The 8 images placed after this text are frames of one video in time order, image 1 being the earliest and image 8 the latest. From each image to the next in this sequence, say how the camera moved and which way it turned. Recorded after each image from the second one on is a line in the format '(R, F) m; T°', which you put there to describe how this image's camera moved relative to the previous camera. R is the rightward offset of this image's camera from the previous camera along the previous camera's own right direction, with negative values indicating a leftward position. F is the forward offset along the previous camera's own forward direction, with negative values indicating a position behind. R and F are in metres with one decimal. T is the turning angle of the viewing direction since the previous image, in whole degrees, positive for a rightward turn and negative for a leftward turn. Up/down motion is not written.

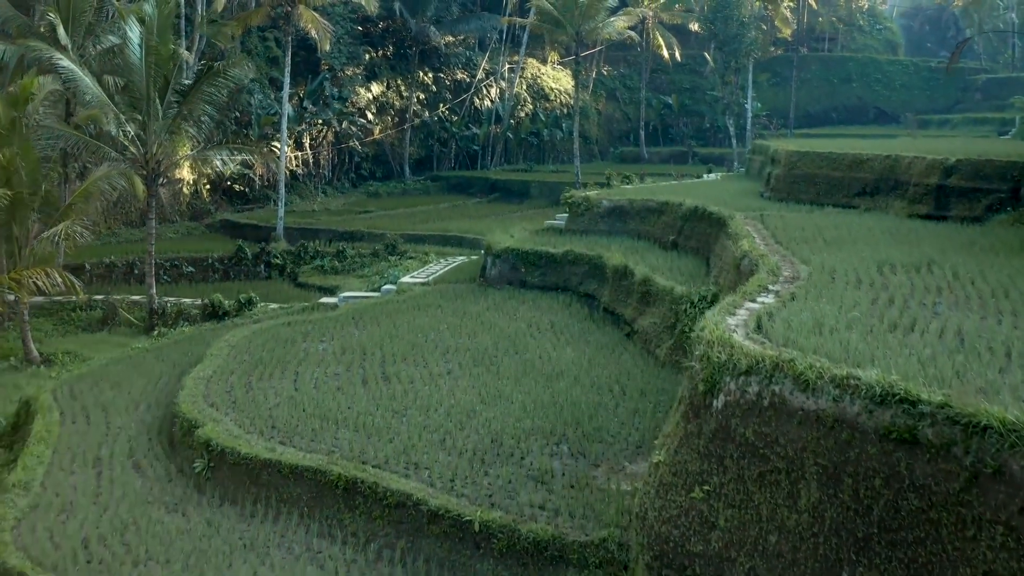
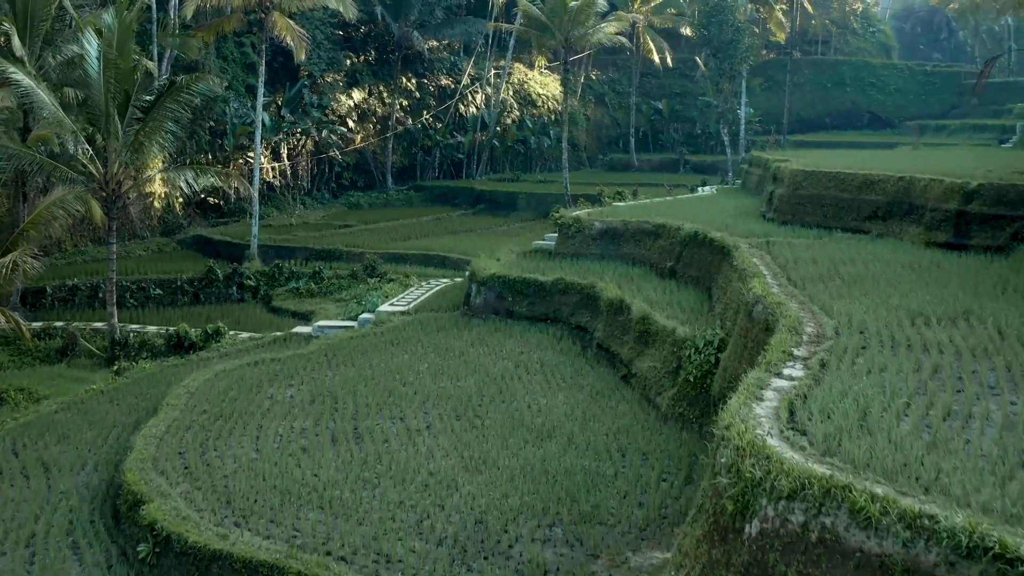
(0.0, +0.8) m; +1°
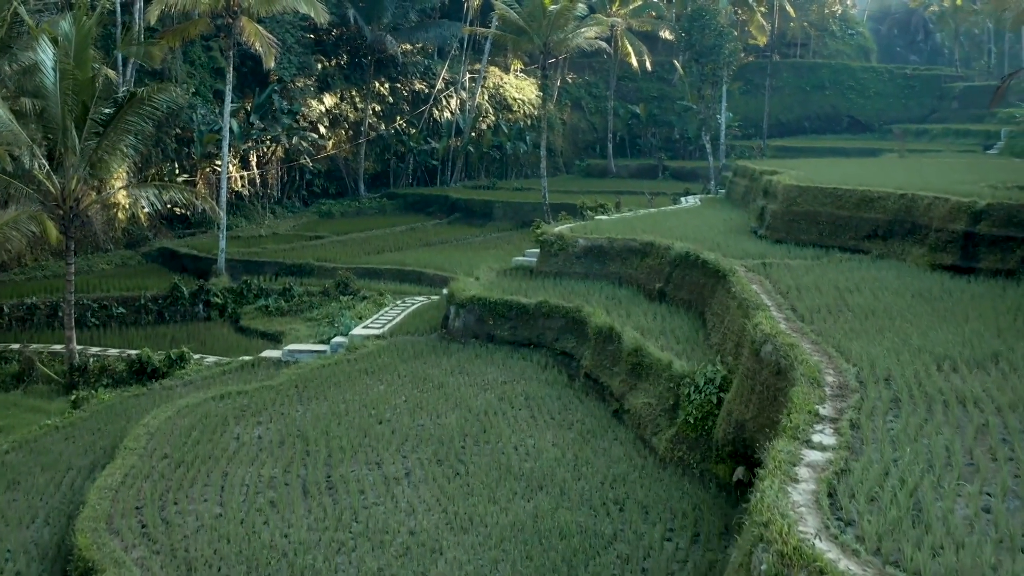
(-0.1, +0.5) m; +2°
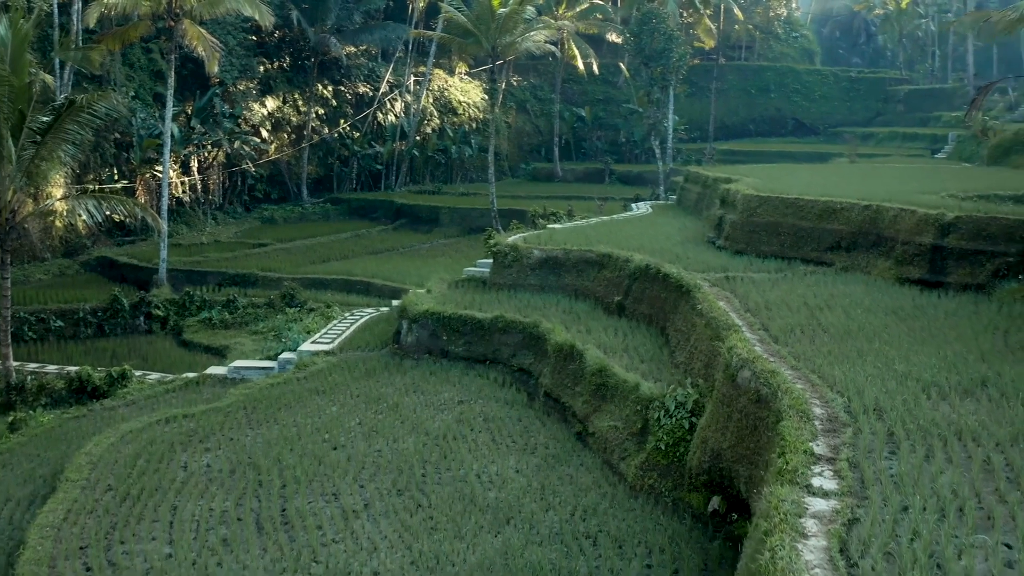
(-0.1, +0.4) m; +4°
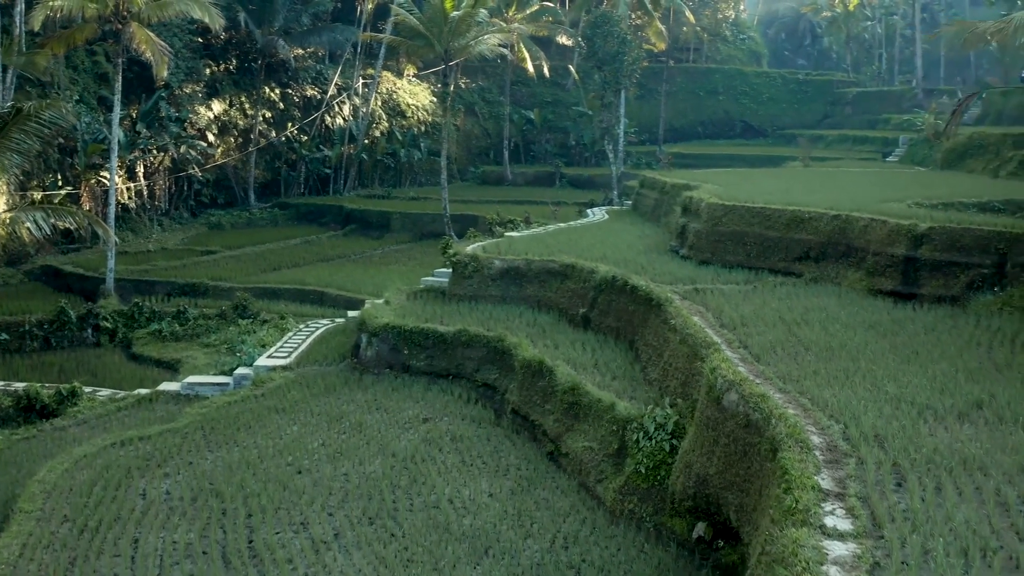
(-0.2, +0.3) m; +3°
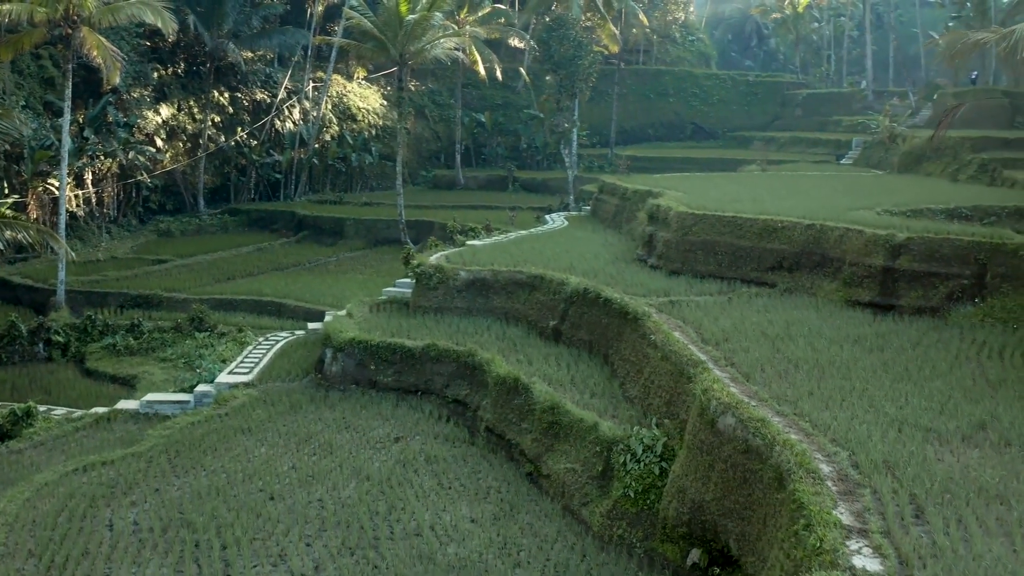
(-0.2, +0.2) m; +3°
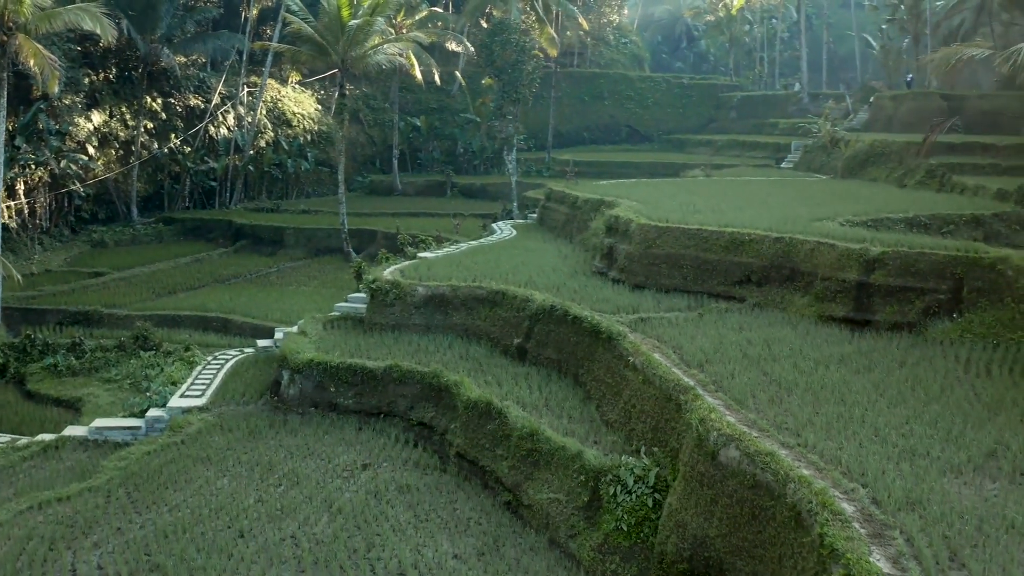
(-0.4, +0.3) m; +4°
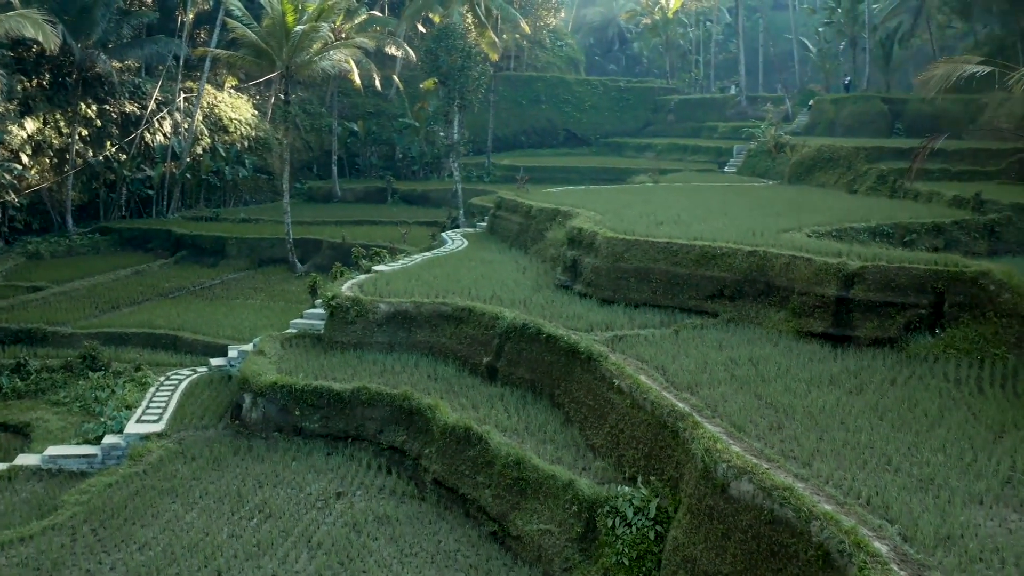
(-0.4, +0.3) m; +4°
